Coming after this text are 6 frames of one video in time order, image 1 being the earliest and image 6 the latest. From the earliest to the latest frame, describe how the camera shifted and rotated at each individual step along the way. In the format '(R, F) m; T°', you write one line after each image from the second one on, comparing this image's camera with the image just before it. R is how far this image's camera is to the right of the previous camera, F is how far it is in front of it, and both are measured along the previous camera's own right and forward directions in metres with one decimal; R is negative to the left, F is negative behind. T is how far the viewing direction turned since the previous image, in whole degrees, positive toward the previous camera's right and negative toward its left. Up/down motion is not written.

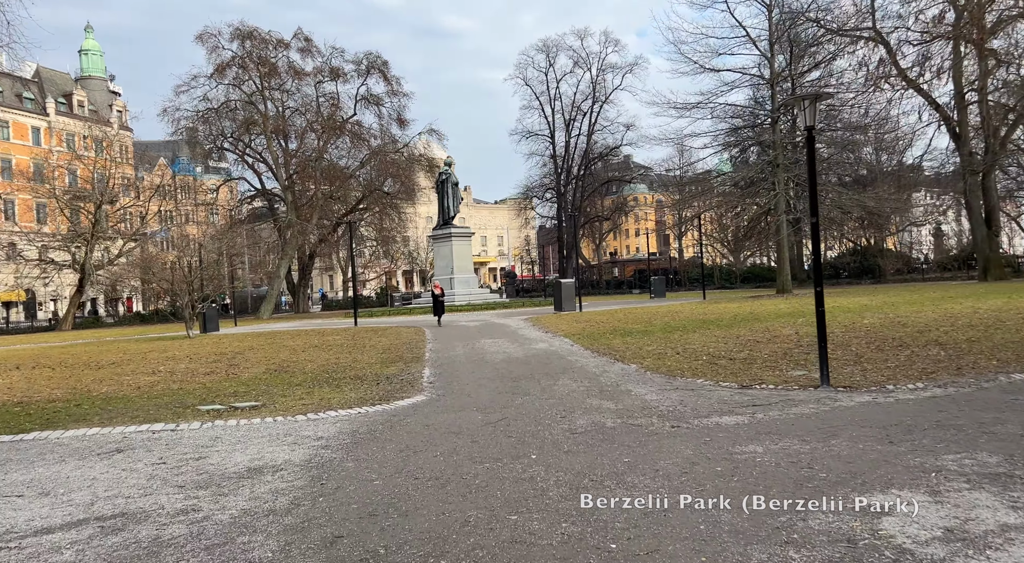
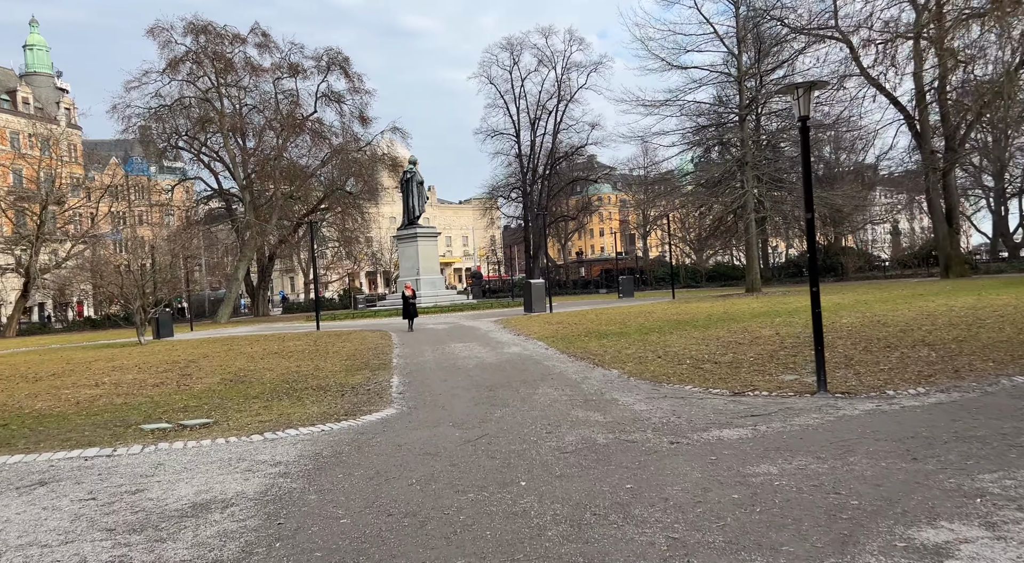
(-0.1, +0.7) m; +3°
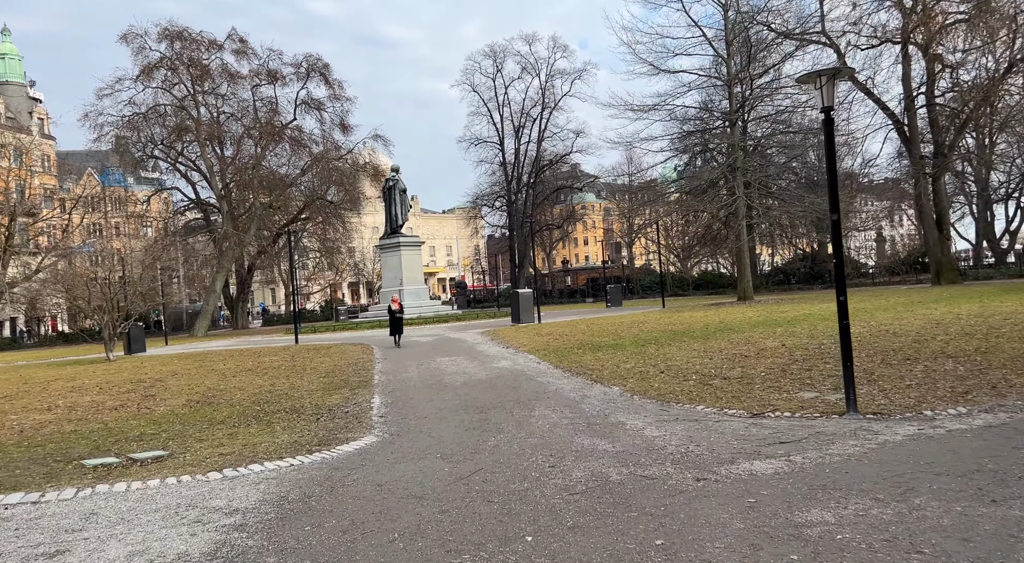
(-0.1, +0.8) m; +1°
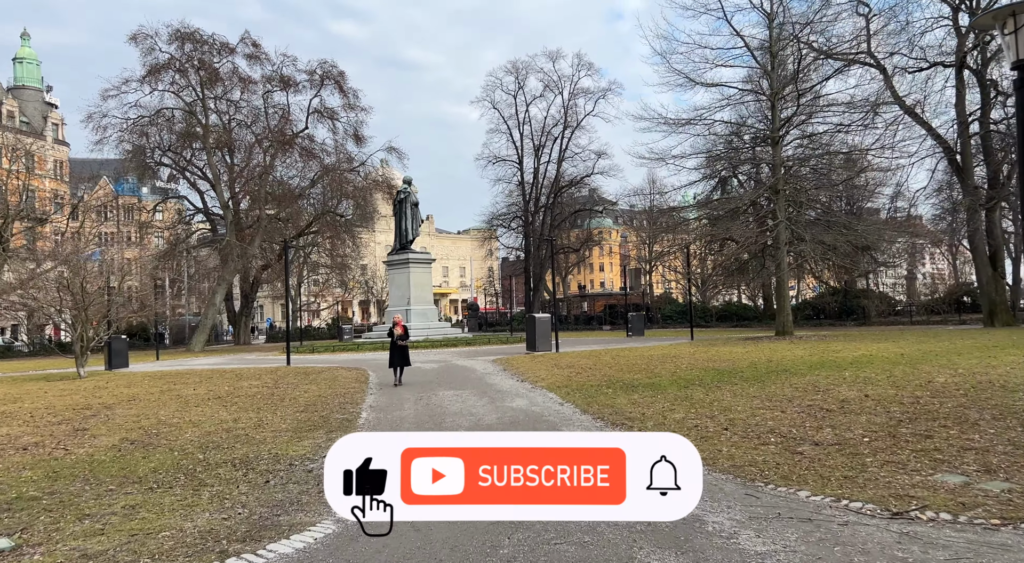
(-0.1, +2.3) m; -1°
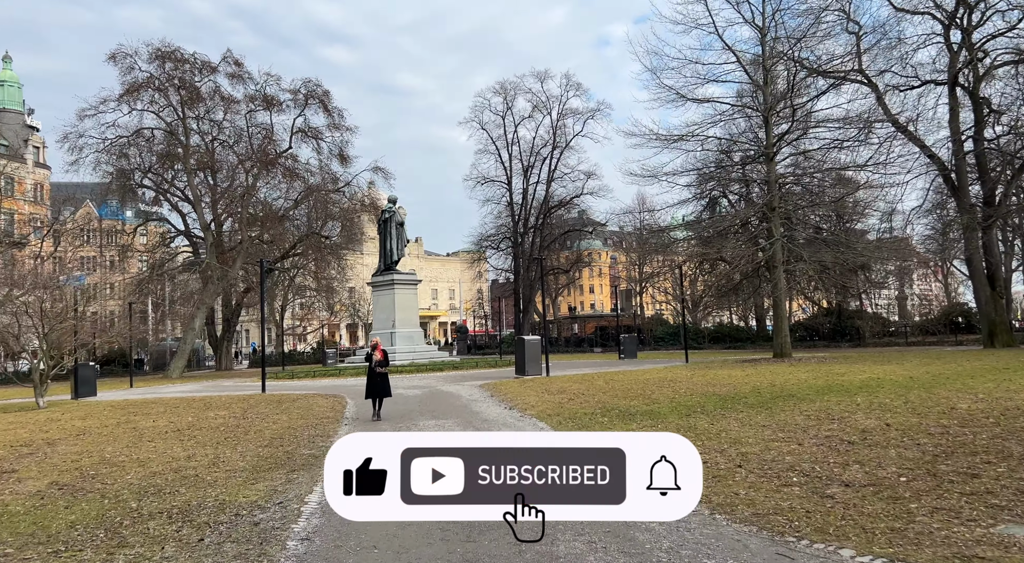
(+0.1, +1.0) m; +1°
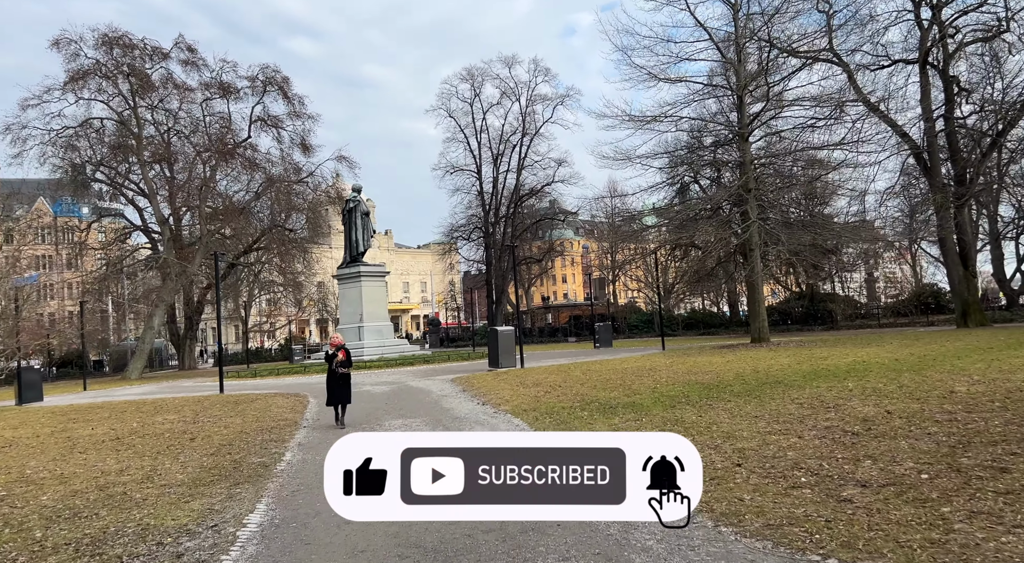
(0.0, +0.9) m; +2°
